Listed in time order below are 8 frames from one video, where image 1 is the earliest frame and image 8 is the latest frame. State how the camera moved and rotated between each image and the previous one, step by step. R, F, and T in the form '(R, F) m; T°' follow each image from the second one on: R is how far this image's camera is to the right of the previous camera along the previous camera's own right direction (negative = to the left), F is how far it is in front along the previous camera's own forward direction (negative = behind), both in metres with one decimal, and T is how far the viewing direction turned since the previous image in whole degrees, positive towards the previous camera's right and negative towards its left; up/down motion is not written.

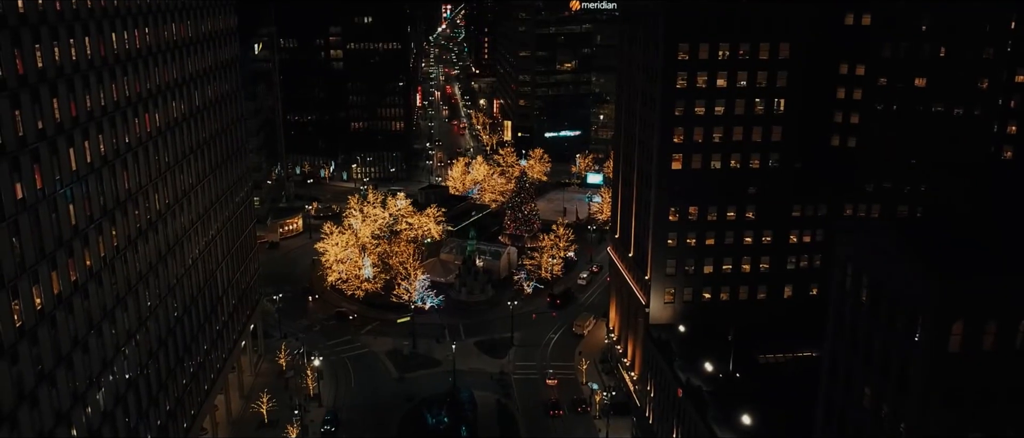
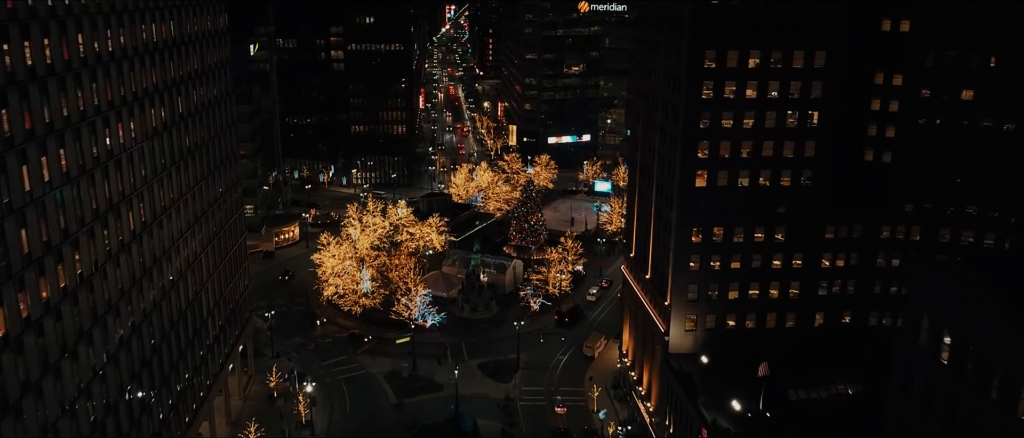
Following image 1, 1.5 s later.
(-0.6, +5.3) m; 0°
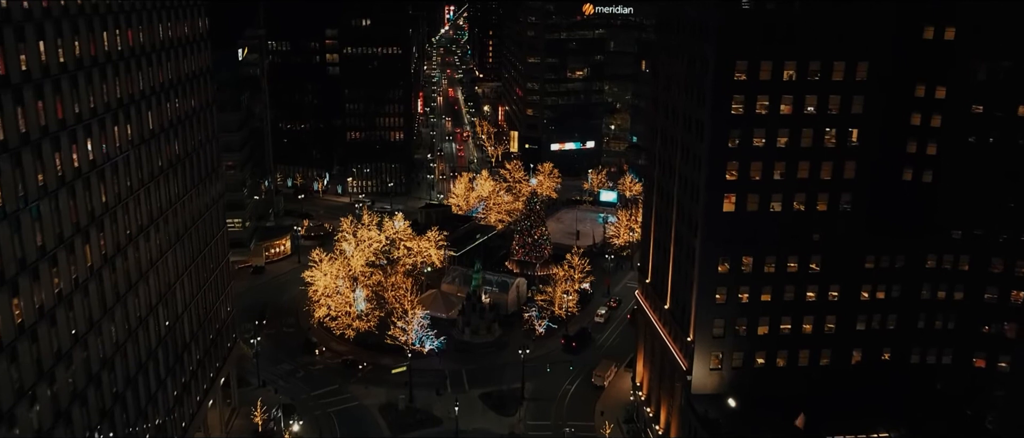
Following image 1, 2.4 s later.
(-0.6, +6.0) m; 0°
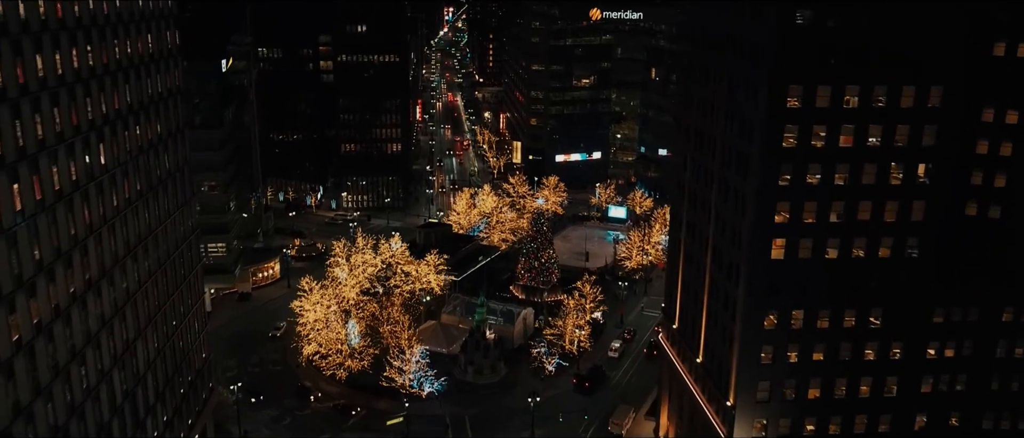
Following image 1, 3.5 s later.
(-0.9, +7.8) m; 0°
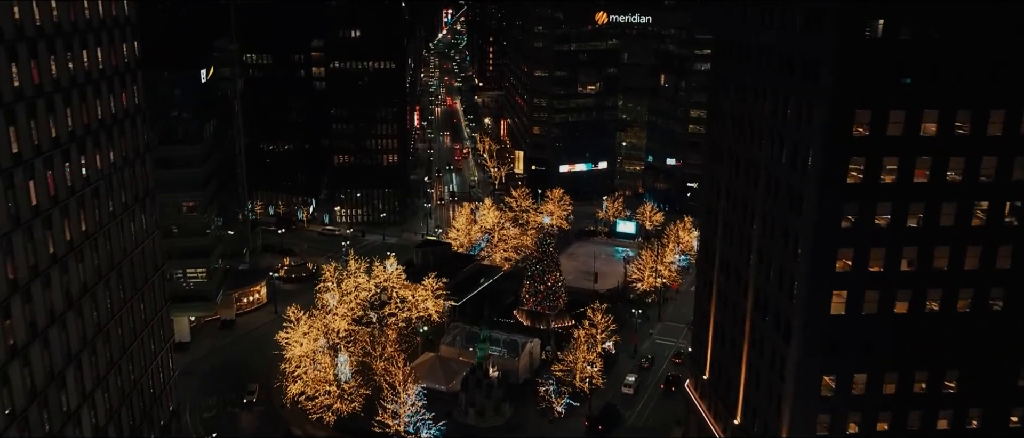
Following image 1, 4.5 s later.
(-0.6, +7.5) m; 0°
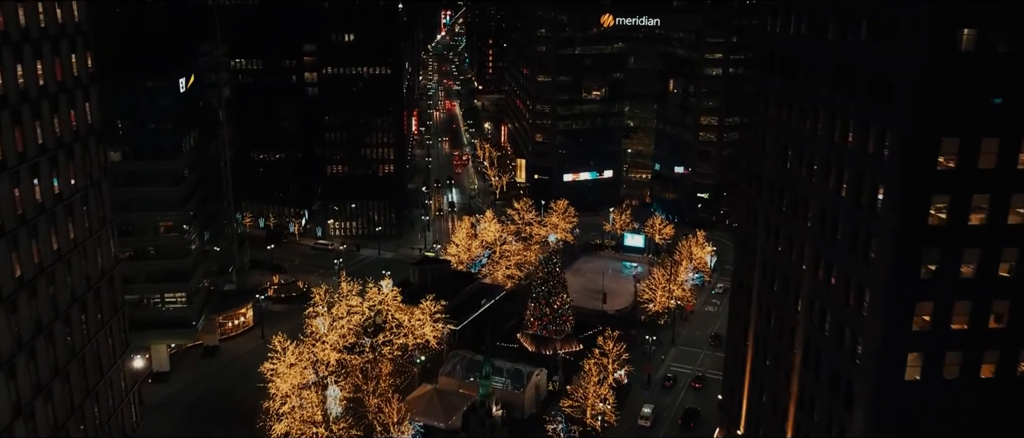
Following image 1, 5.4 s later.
(-0.5, +6.6) m; 0°
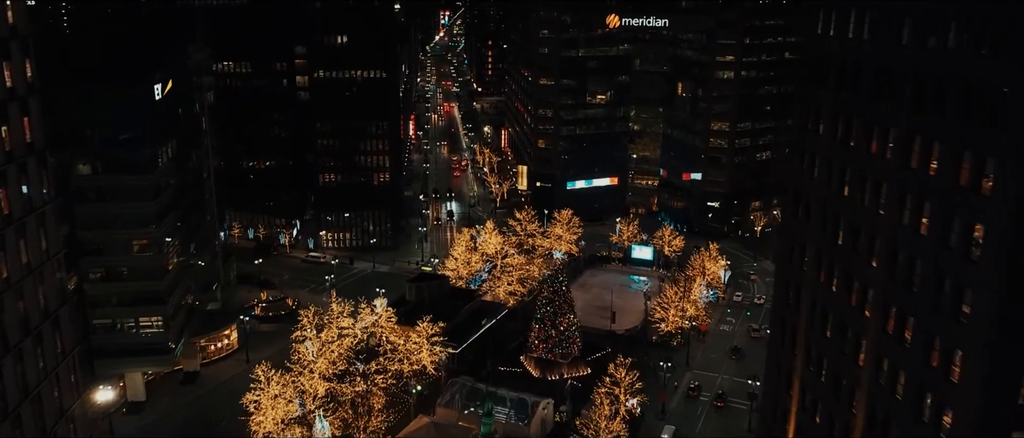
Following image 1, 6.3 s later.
(-0.4, +6.3) m; 0°
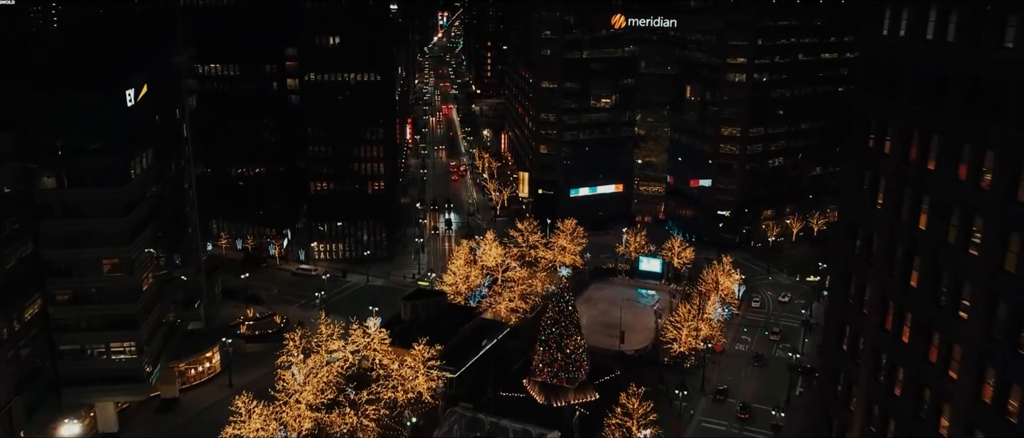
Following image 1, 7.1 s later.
(-0.4, +5.9) m; 0°
